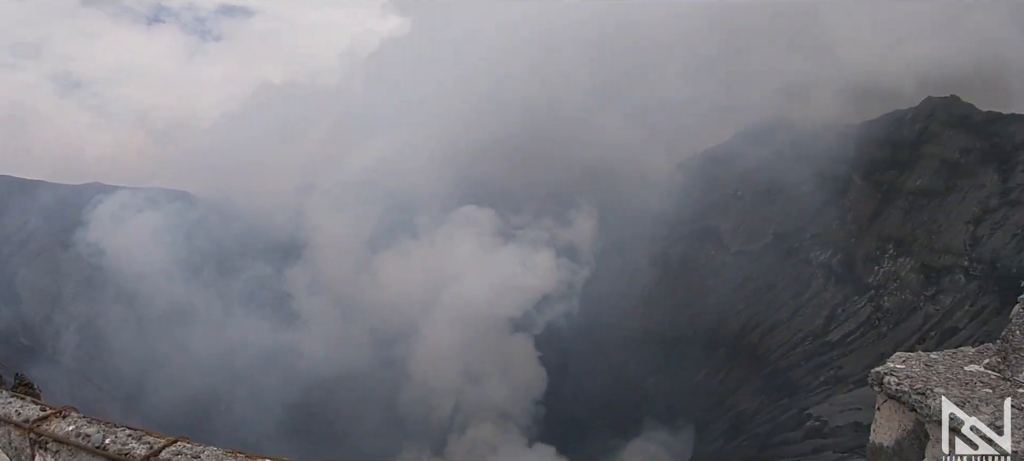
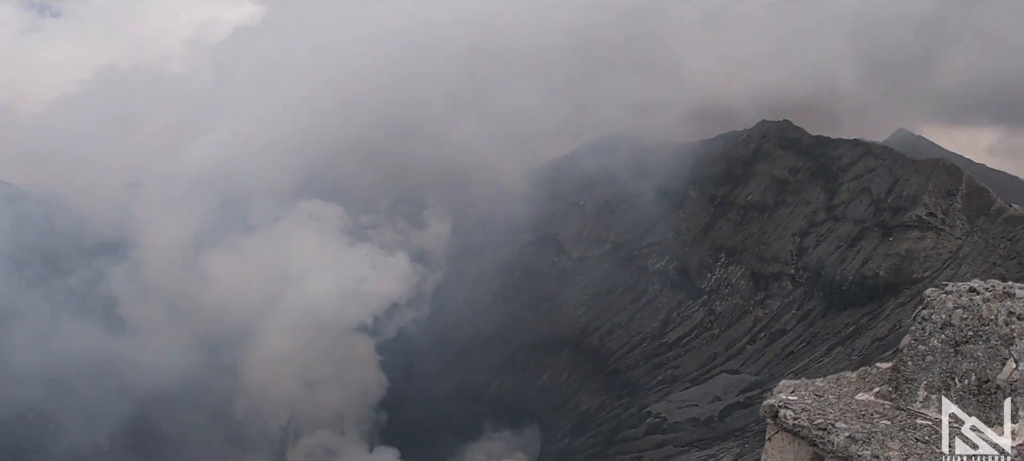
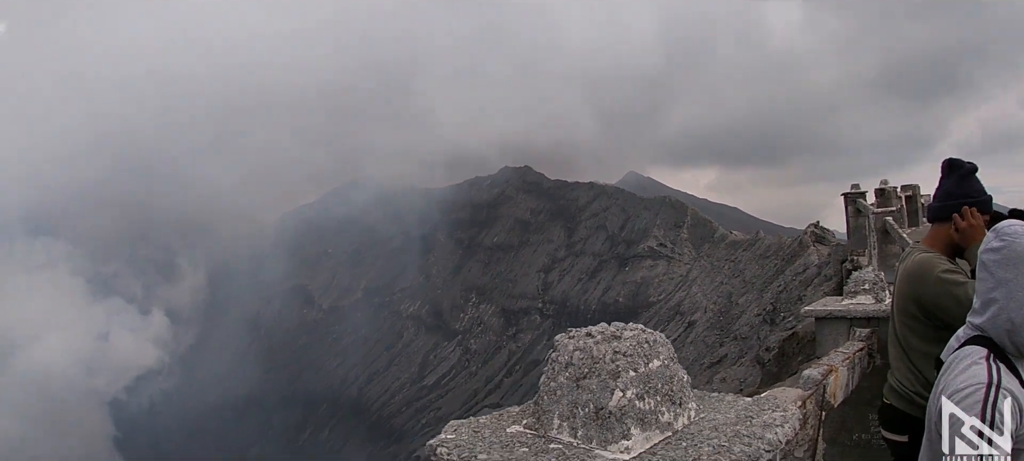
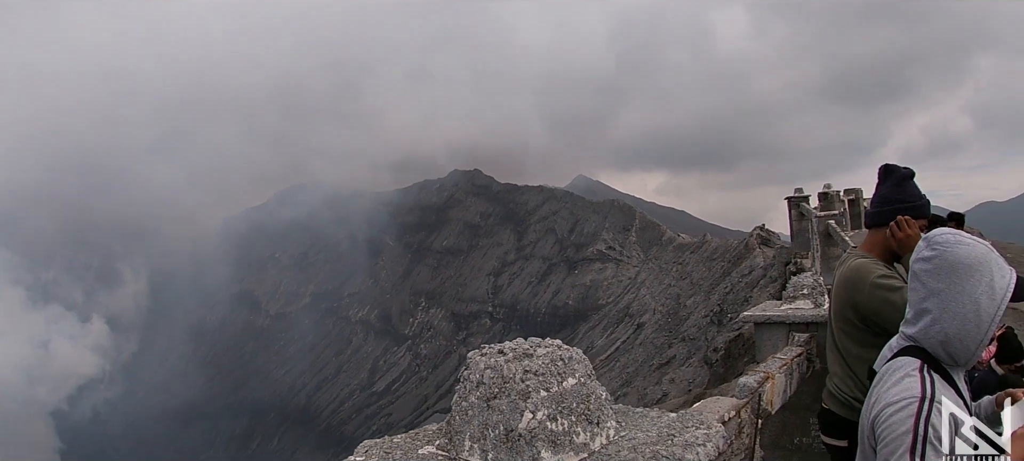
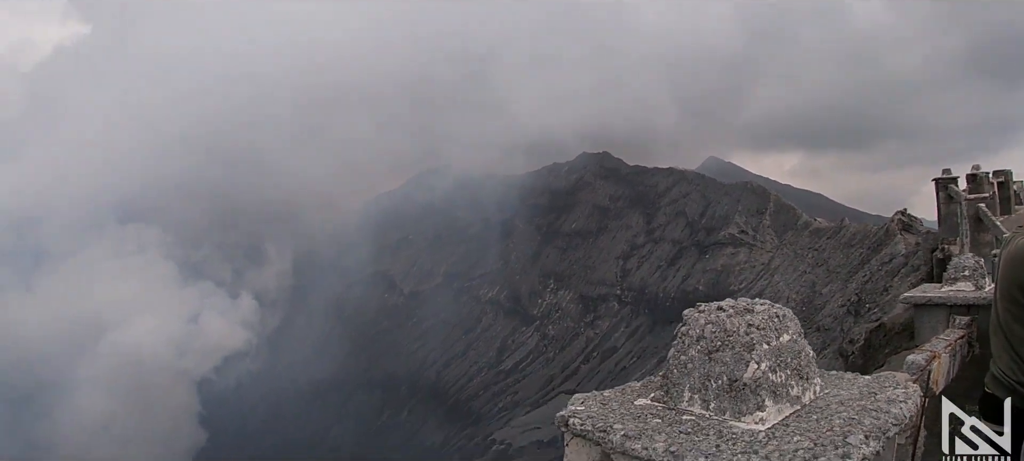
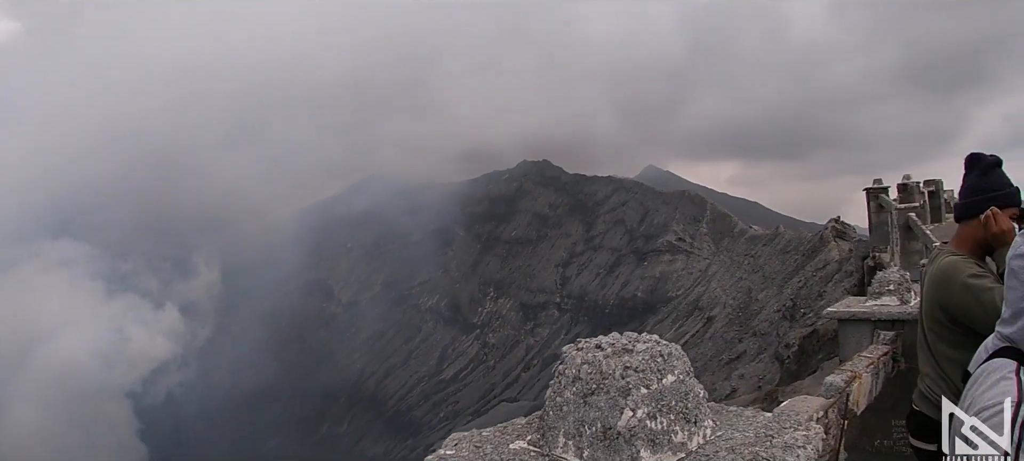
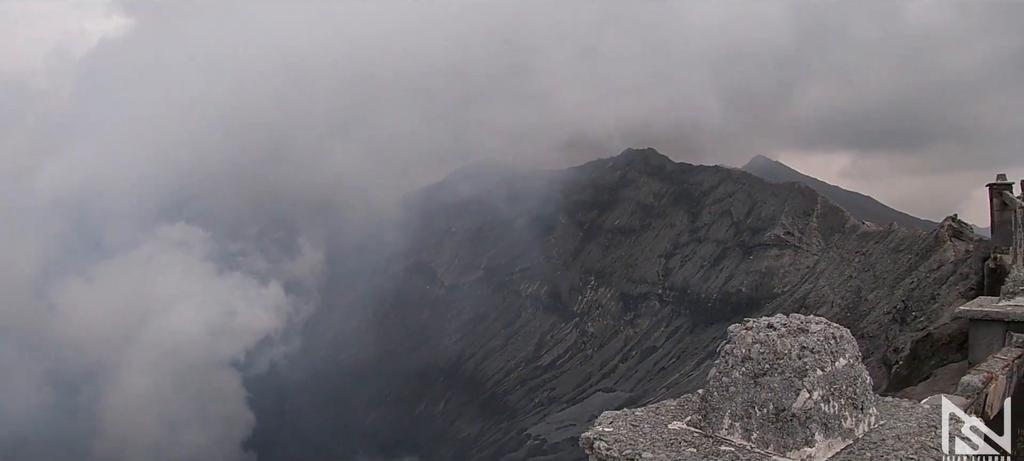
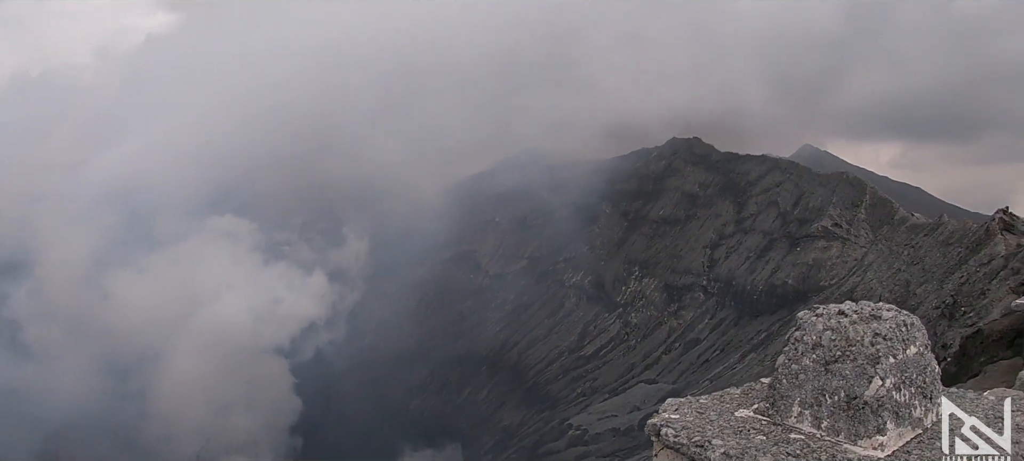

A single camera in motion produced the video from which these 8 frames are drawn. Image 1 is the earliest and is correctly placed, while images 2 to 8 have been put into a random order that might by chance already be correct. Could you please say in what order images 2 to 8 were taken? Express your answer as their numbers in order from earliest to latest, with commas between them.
2, 8, 7, 6, 4, 3, 5
